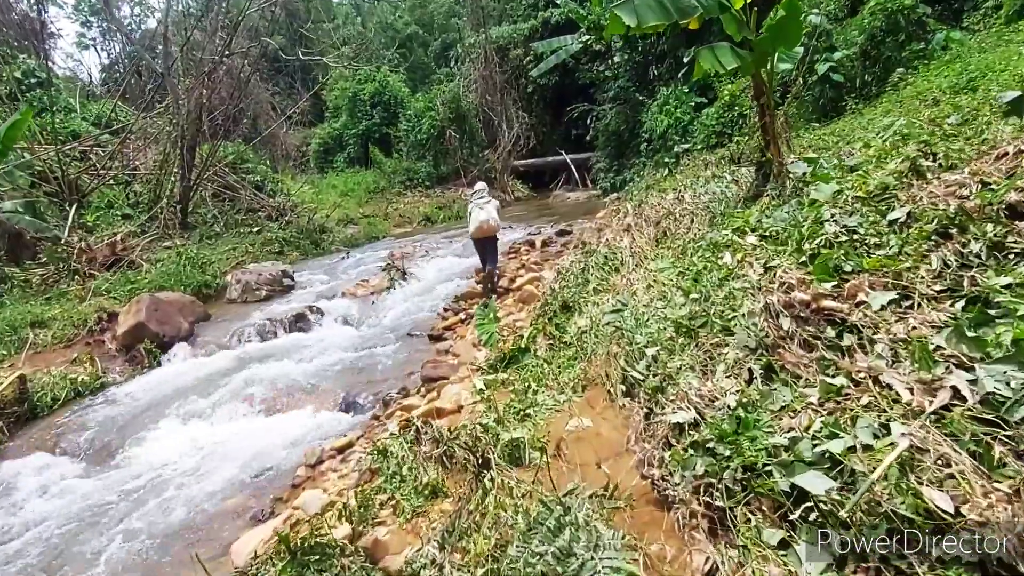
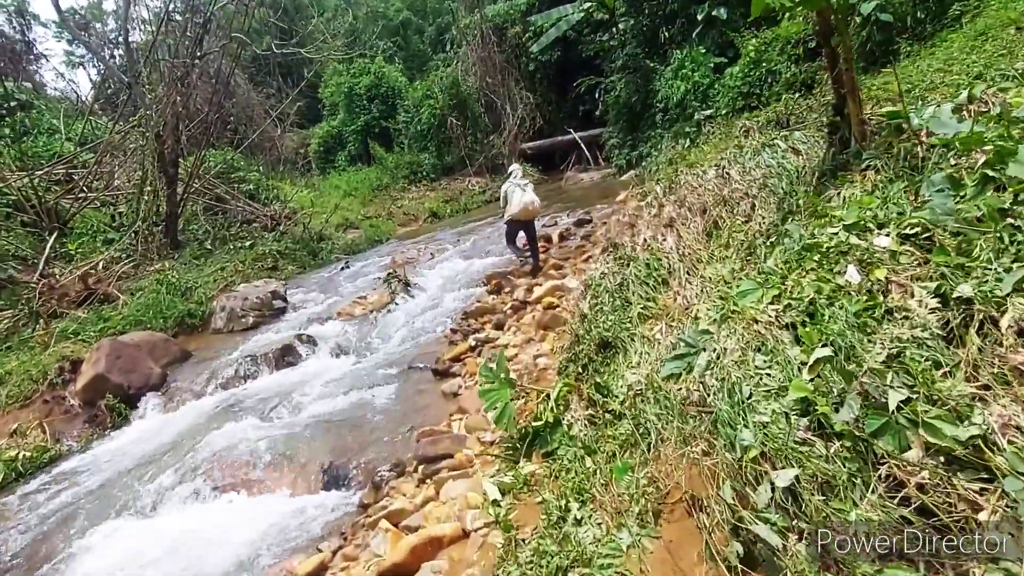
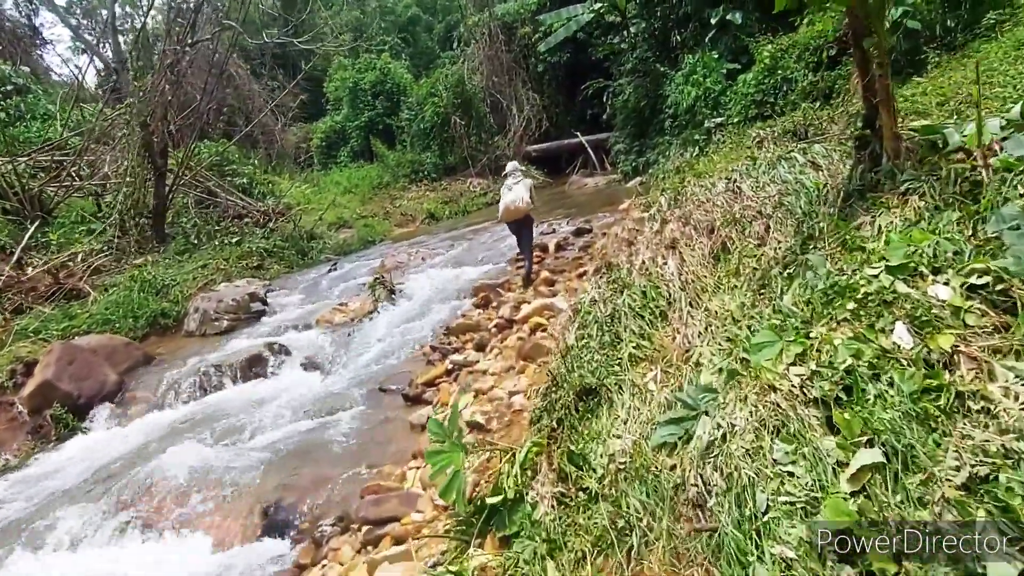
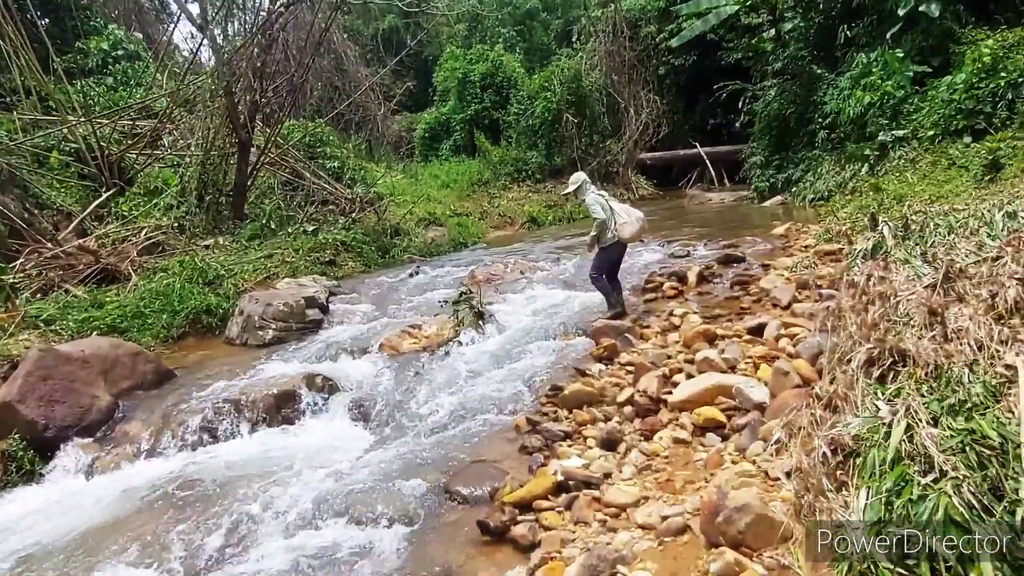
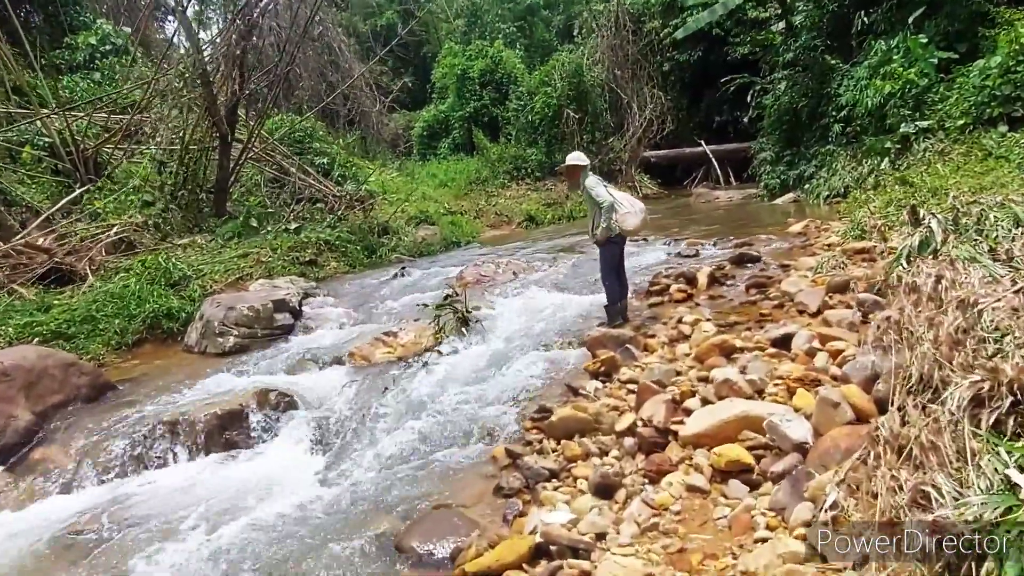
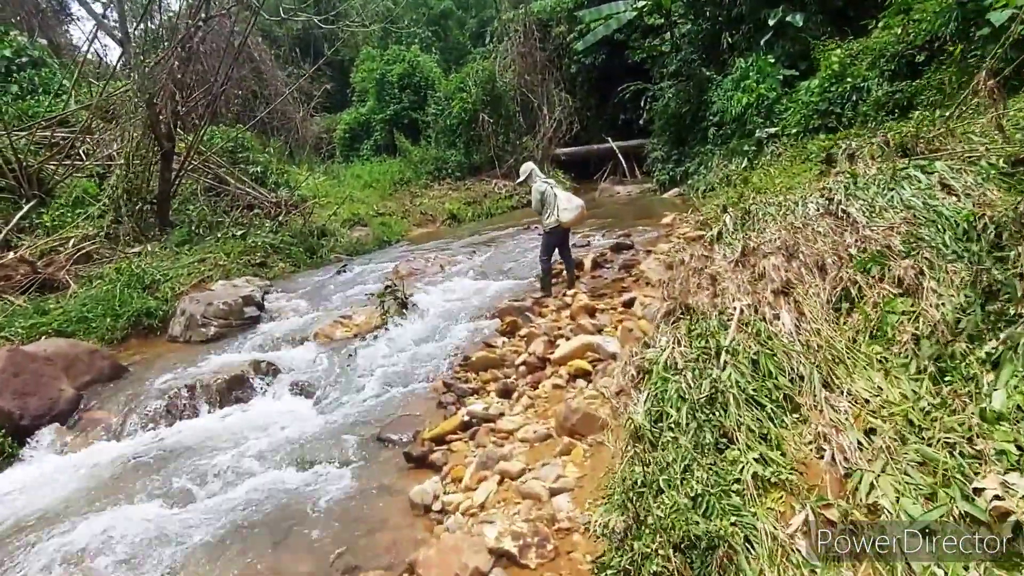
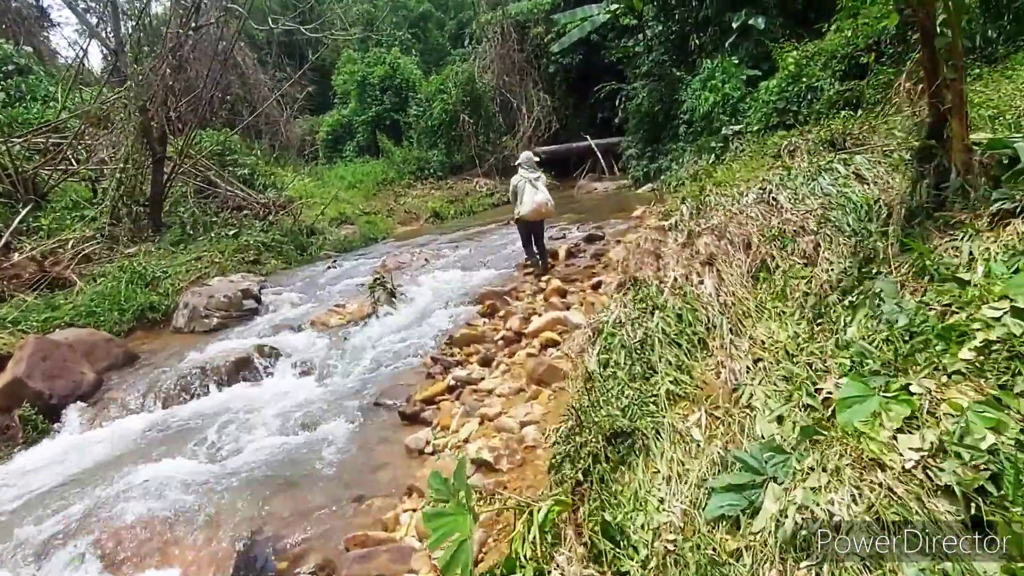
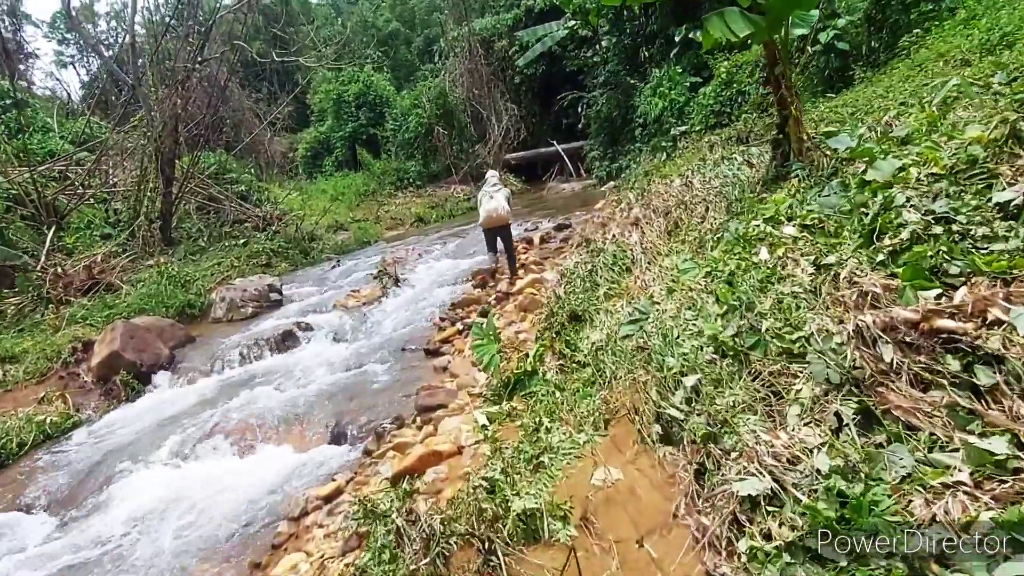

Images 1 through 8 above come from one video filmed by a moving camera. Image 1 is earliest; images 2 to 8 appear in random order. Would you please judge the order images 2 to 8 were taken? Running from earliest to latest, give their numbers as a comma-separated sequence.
8, 2, 3, 7, 6, 4, 5
